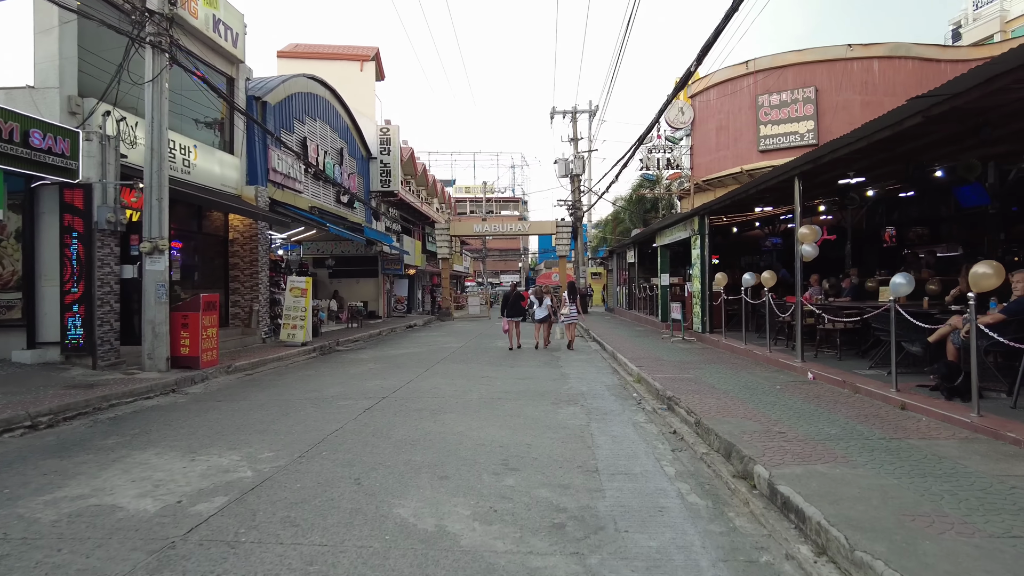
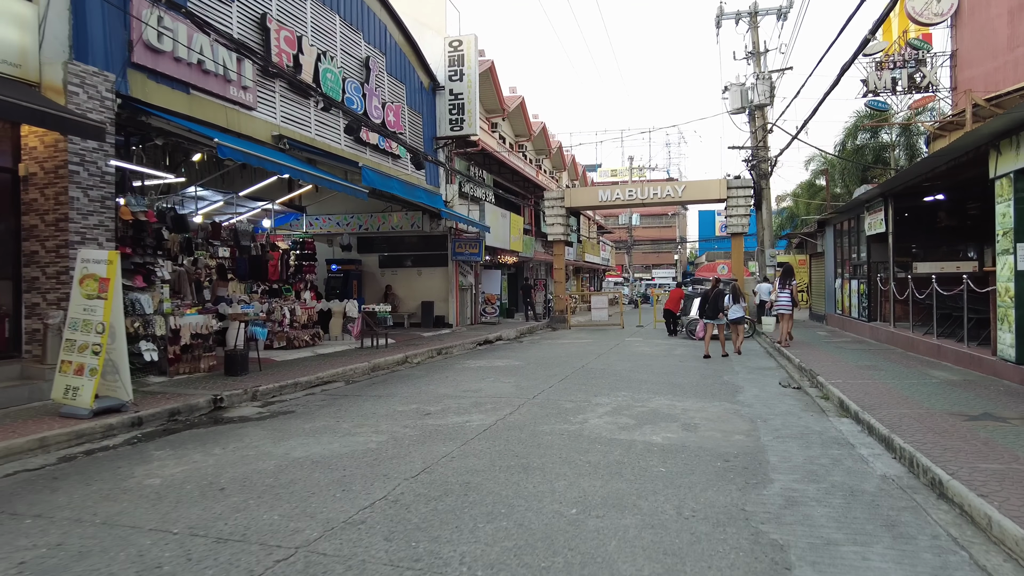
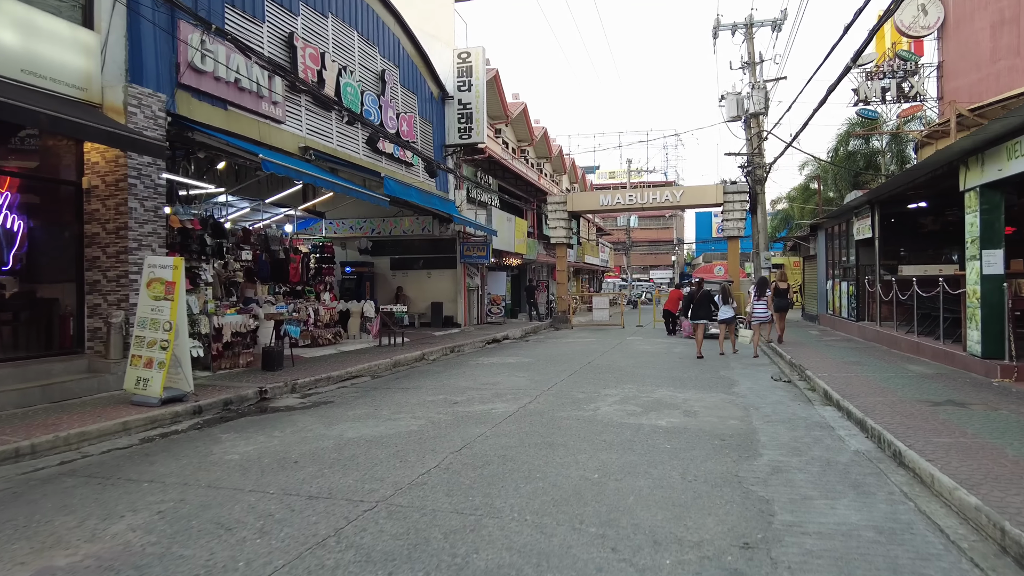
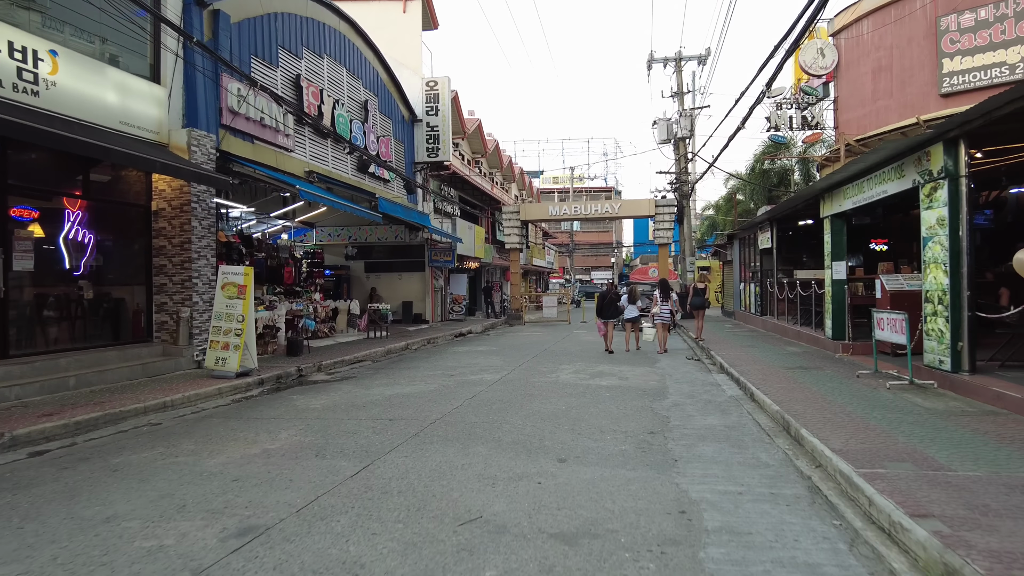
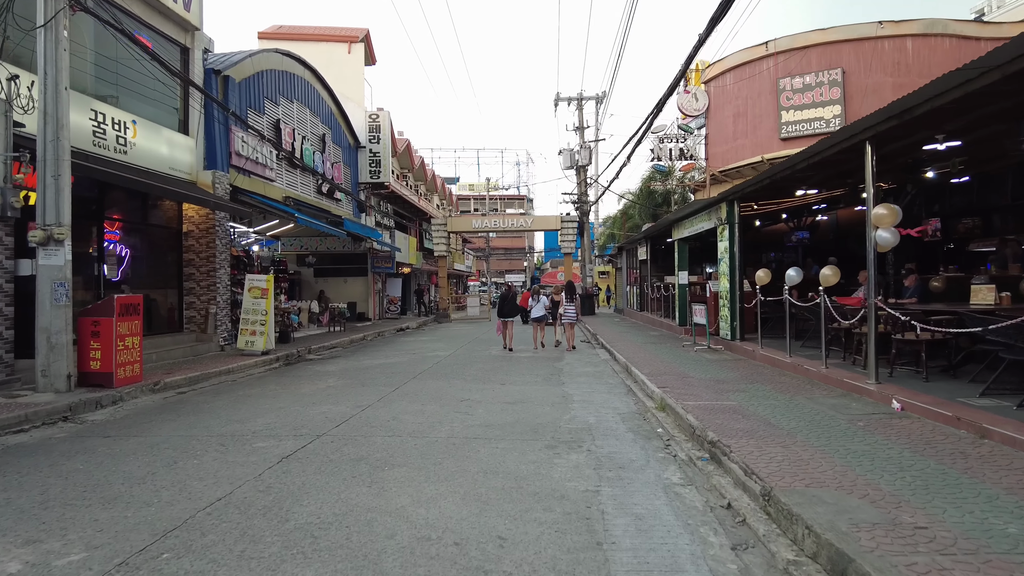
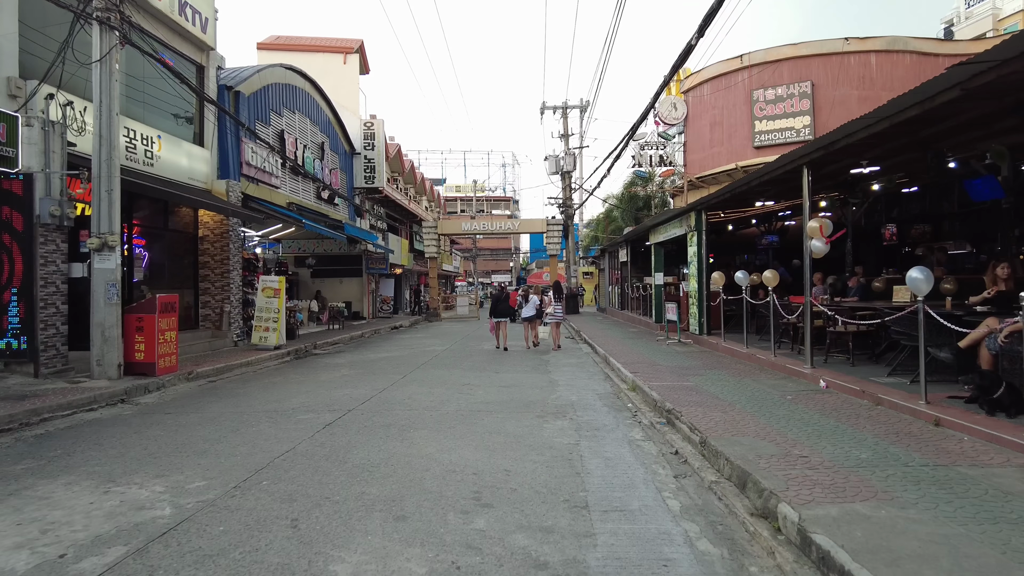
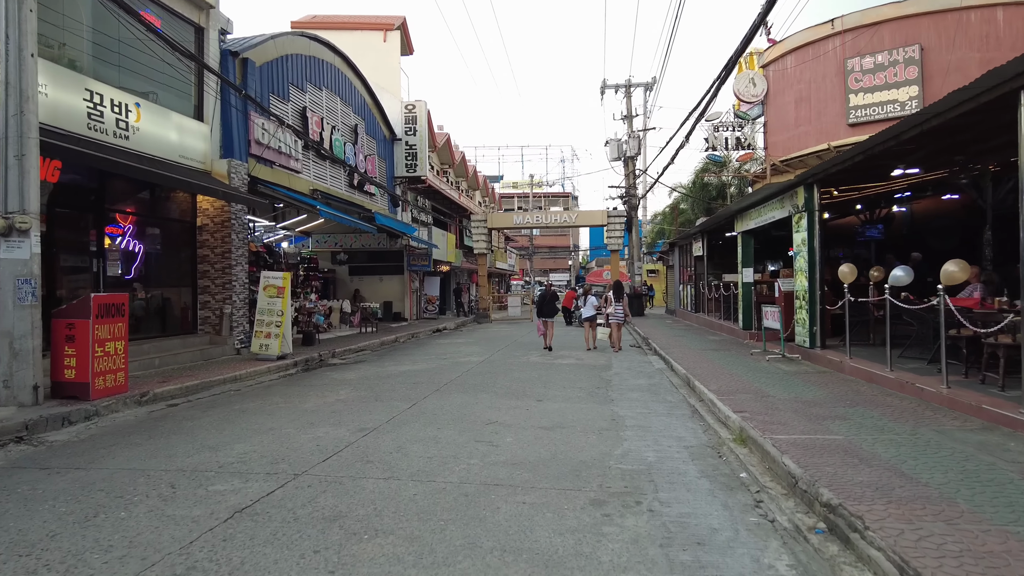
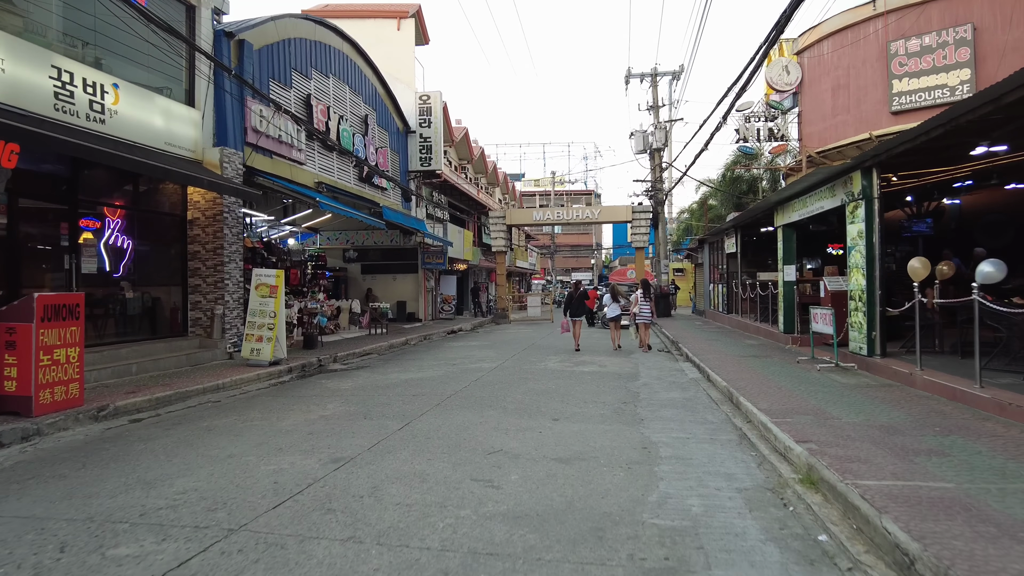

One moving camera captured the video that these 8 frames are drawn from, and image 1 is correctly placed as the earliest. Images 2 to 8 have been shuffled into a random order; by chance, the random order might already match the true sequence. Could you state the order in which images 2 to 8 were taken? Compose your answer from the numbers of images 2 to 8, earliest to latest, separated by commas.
6, 5, 7, 8, 4, 3, 2
